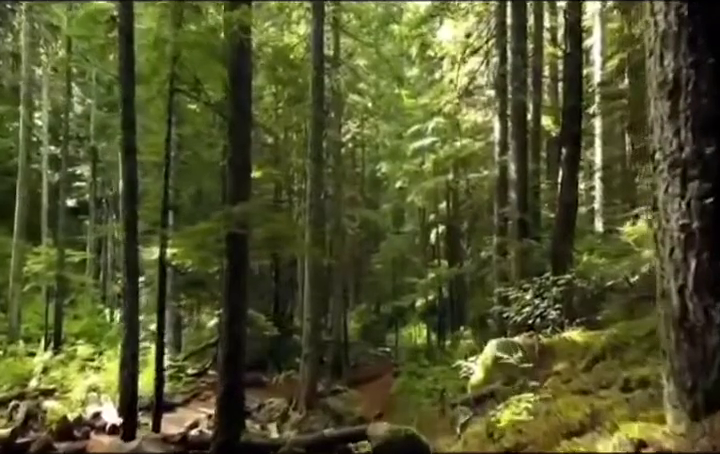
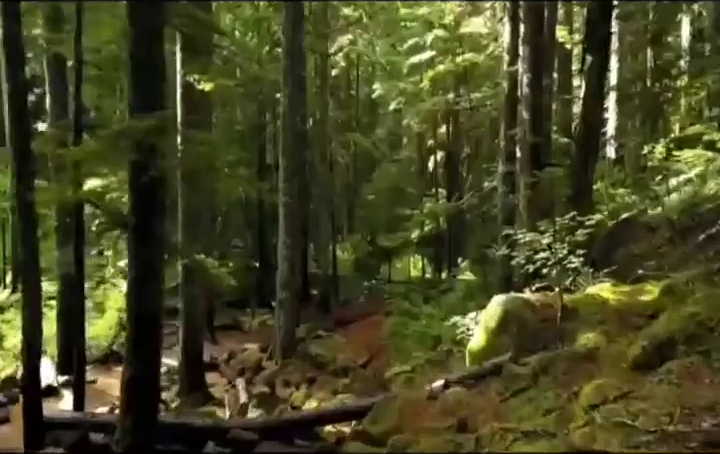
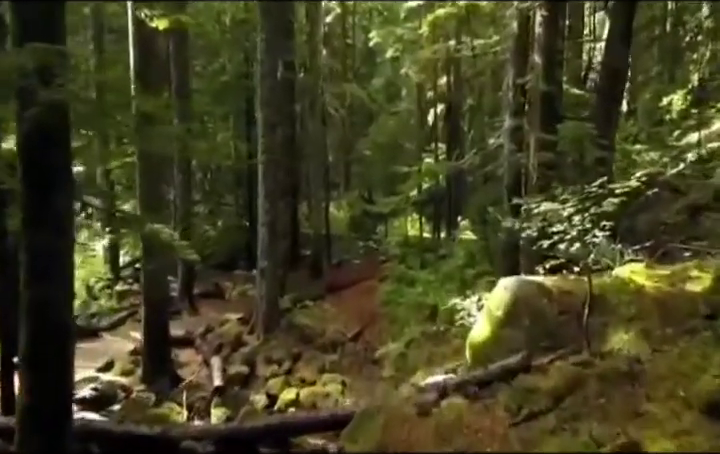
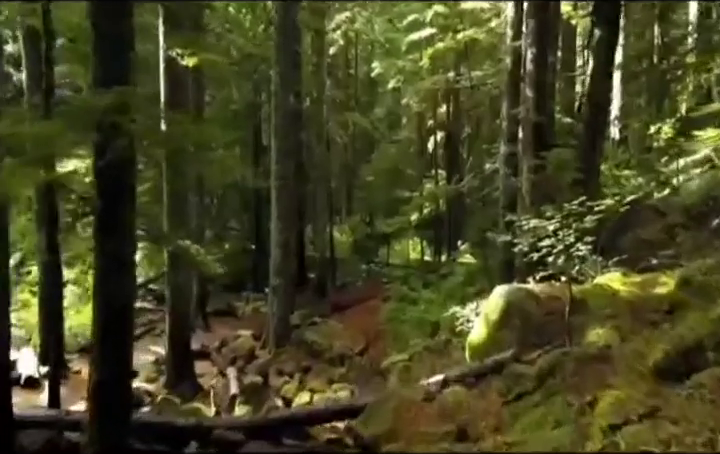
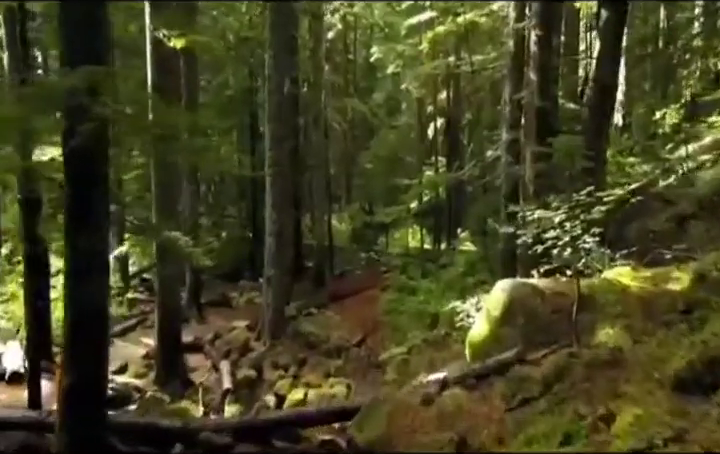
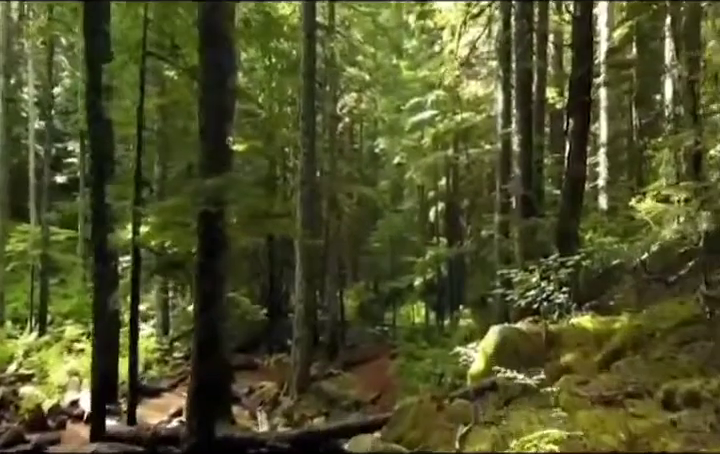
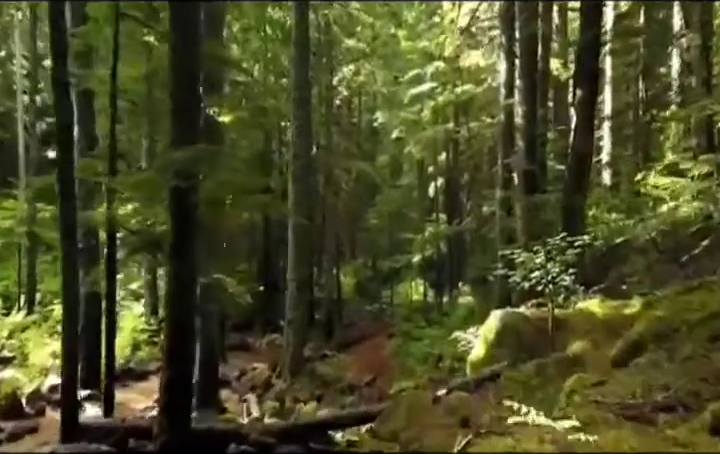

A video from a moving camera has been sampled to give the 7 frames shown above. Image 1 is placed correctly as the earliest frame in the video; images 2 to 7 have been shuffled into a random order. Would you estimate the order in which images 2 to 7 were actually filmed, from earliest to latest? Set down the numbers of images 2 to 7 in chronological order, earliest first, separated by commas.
6, 7, 2, 4, 5, 3
